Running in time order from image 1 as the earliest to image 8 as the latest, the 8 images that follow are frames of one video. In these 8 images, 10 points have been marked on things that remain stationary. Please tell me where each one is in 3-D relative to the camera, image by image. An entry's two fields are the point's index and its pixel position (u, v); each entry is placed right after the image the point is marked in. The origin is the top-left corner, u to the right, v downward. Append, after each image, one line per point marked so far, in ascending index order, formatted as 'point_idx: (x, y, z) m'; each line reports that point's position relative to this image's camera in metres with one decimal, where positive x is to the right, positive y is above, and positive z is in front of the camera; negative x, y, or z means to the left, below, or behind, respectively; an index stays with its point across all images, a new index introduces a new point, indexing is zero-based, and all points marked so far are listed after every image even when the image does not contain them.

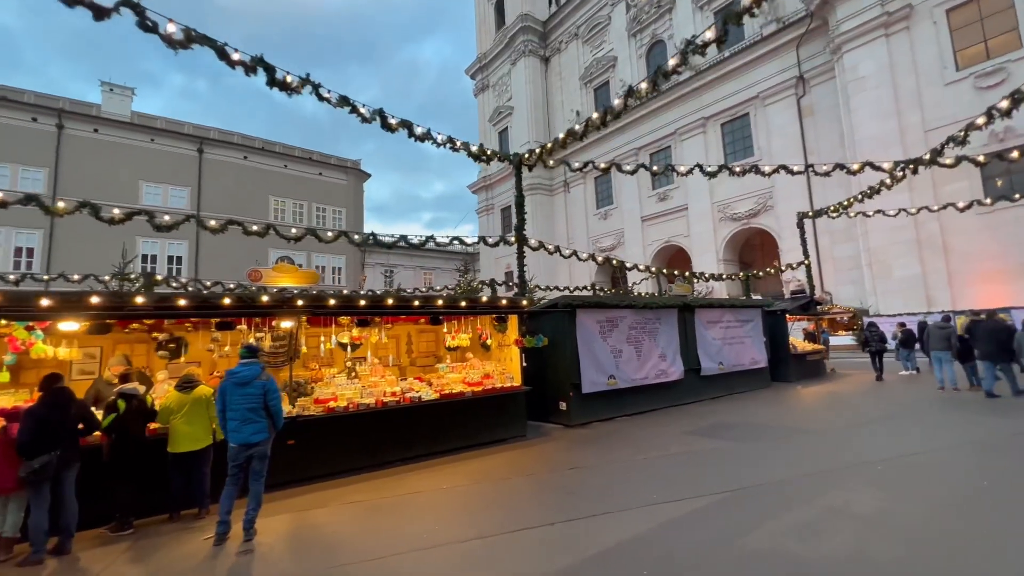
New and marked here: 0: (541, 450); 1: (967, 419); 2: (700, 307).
0: (+0.5, -2.7, +7.4) m
1: (+7.2, -2.1, +7.1) m
2: (+4.9, -0.5, +11.8) m
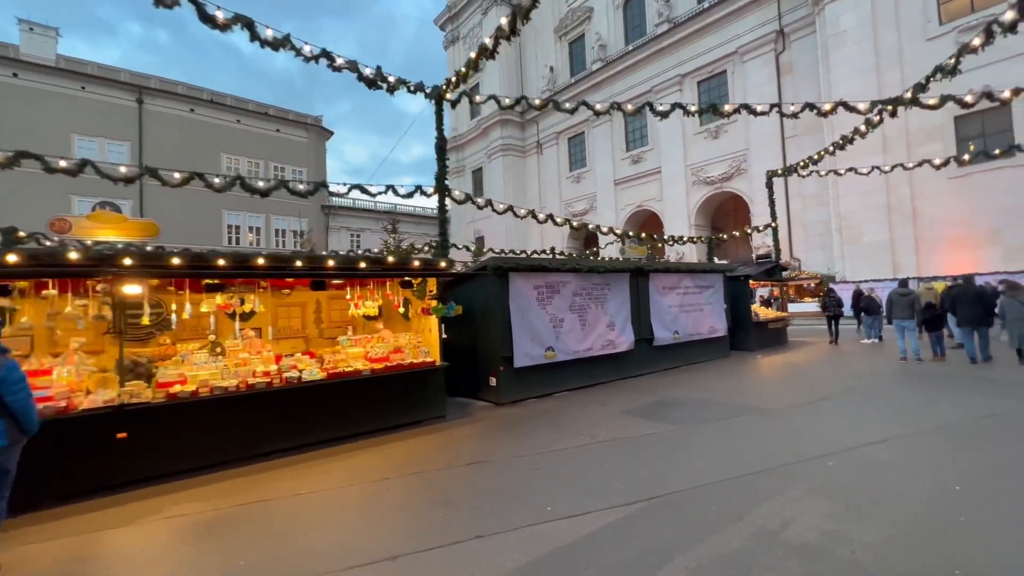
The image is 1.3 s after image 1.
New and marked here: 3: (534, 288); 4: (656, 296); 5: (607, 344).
0: (-0.8, -2.1, +6.3) m
1: (+5.9, -1.6, +6.3) m
2: (+3.4, +0.4, +10.7) m
3: (+0.4, 0.0, +8.6) m
4: (+3.4, -0.2, +10.8) m
5: (+2.0, -1.2, +9.5) m
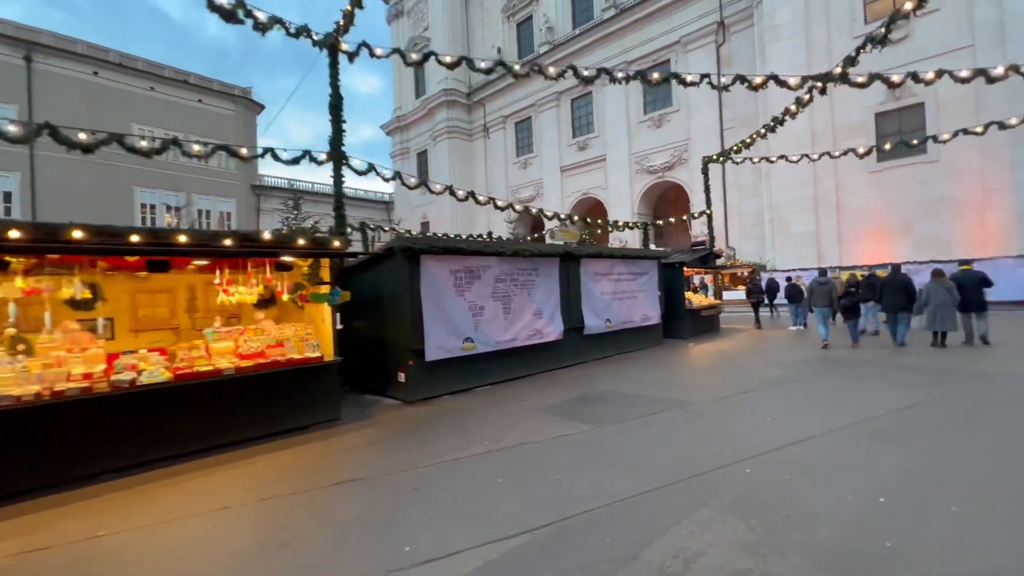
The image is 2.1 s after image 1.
0: (-2.0, -1.9, +5.4) m
1: (+4.6, -1.4, +6.1) m
2: (+1.7, +0.7, +10.2) m
3: (-1.1, +0.3, +7.7) m
4: (+1.7, +0.1, +10.2) m
5: (+0.4, -0.9, +8.9) m
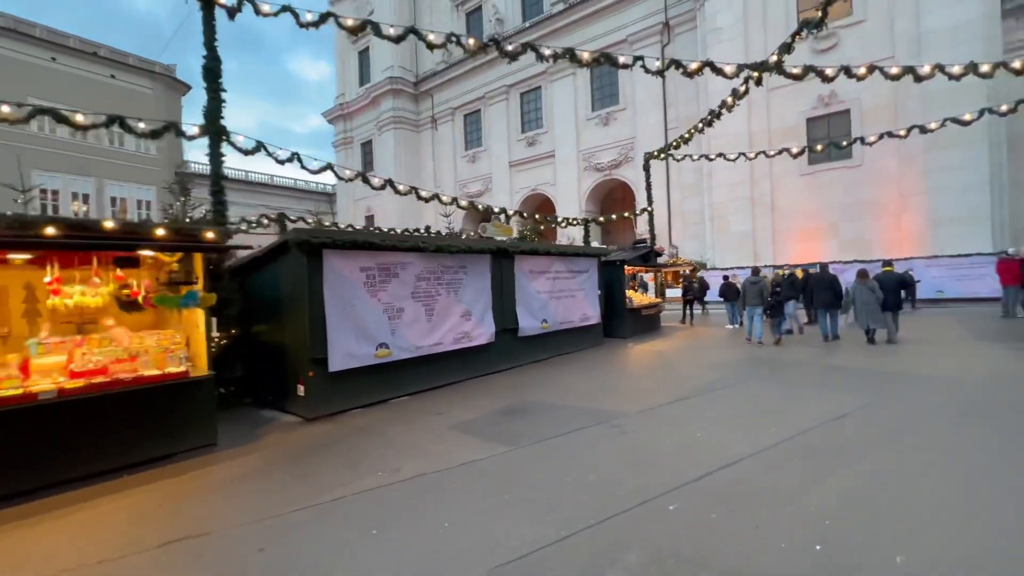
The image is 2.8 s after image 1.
0: (-3.0, -1.9, +4.5) m
1: (+3.5, -1.4, +5.8) m
2: (+0.2, +0.7, +9.5) m
3: (-2.3, +0.3, +6.8) m
4: (+0.2, +0.2, +9.6) m
5: (-0.9, -0.9, +8.1) m
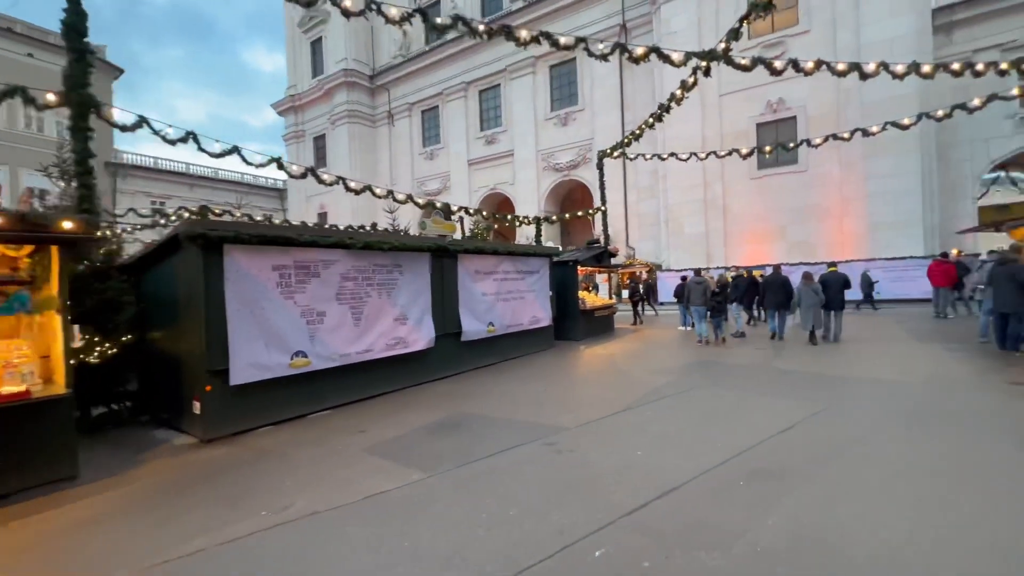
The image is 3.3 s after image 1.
0: (-3.7, -1.9, +3.6) m
1: (+2.7, -1.4, +5.5) m
2: (-0.9, +0.7, +8.9) m
3: (-3.2, +0.3, +6.0) m
4: (-0.9, +0.1, +9.0) m
5: (-1.9, -0.9, +7.4) m
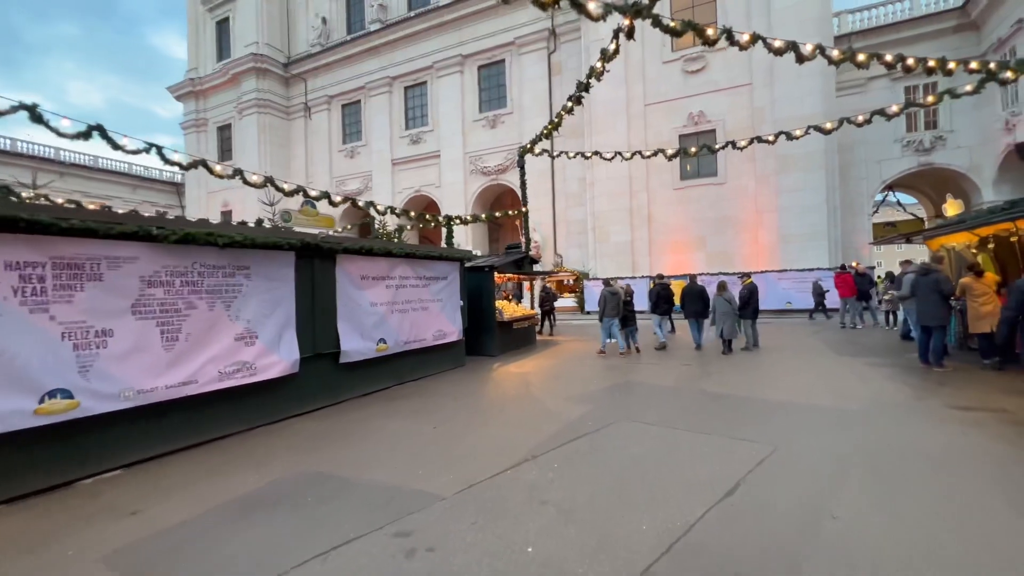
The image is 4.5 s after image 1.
0: (-4.7, -1.9, +1.5) m
1: (+1.4, -1.5, +4.3) m
2: (-2.6, +0.6, +7.2) m
3: (-4.5, +0.2, +4.0) m
4: (-2.7, 0.0, +7.3) m
5: (-3.5, -1.0, +5.6) m
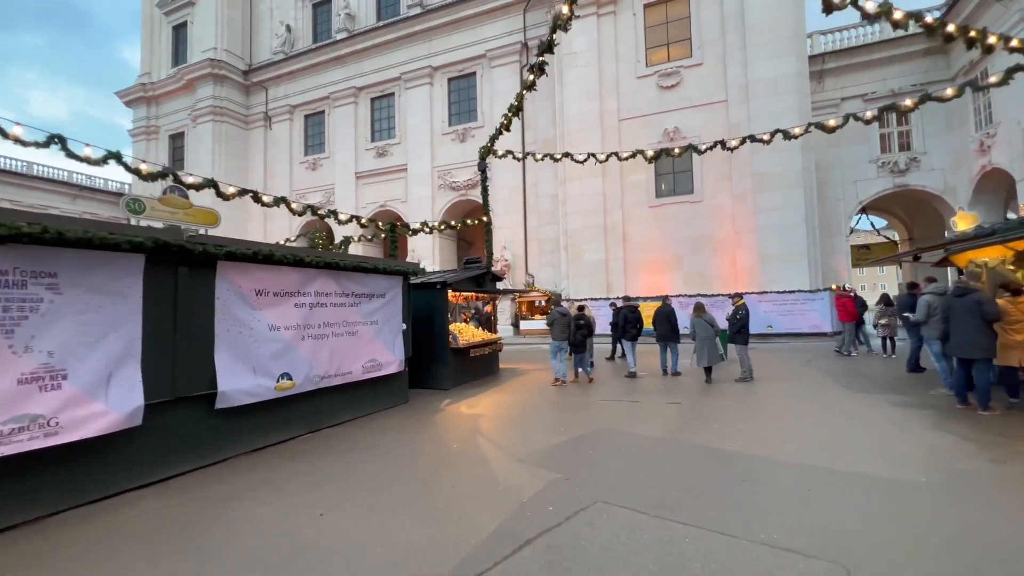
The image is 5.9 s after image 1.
0: (-5.1, -1.8, -0.5) m
1: (+0.8, -1.6, +2.6) m
2: (-3.3, +0.3, +5.4) m
3: (-5.0, +0.1, +2.1) m
4: (-3.4, -0.2, +5.5) m
5: (-4.1, -1.1, +3.7) m
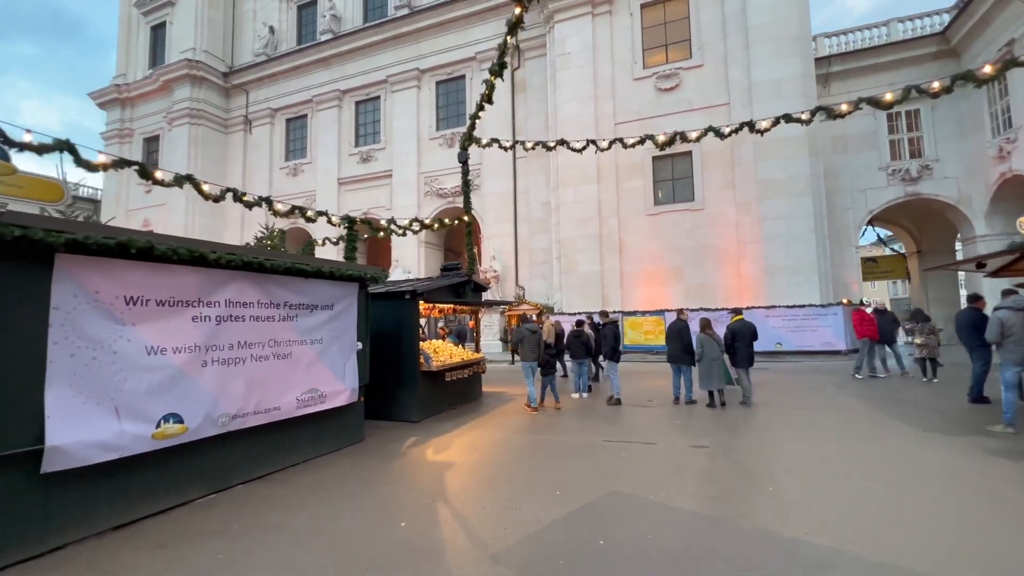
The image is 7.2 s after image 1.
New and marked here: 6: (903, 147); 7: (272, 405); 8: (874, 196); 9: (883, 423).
0: (-5.2, -1.7, -2.3) m
1: (+0.7, -1.6, +1.0) m
2: (-3.5, +0.3, +3.8) m
3: (-5.1, +0.2, +0.4) m
4: (-3.6, -0.3, +3.8) m
5: (-4.2, -1.1, +1.9) m
6: (+17.3, +6.2, +19.8) m
7: (-2.8, -1.3, +5.3) m
8: (+16.1, +4.1, +19.9) m
9: (+5.7, -2.1, +6.8) m
